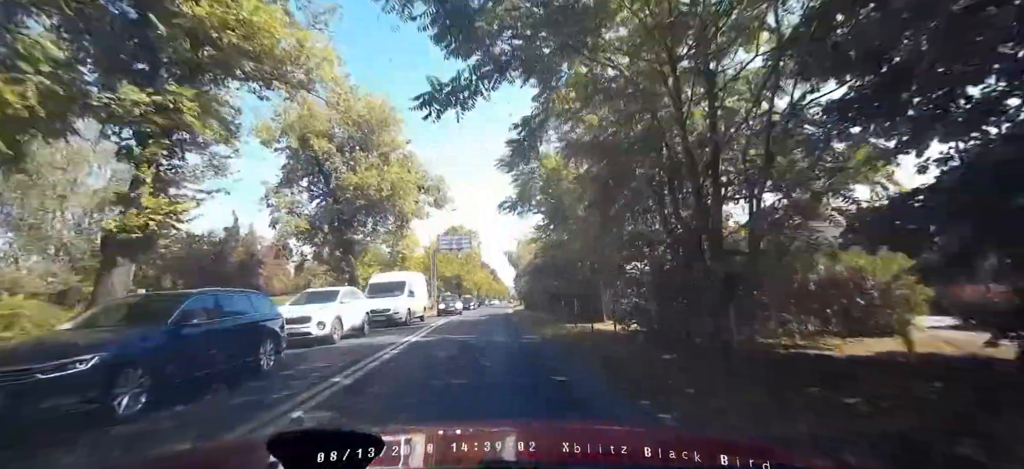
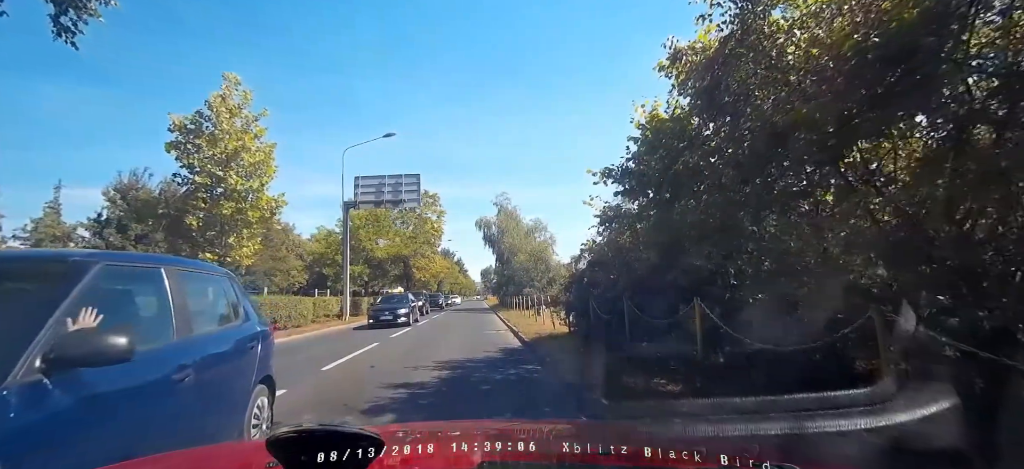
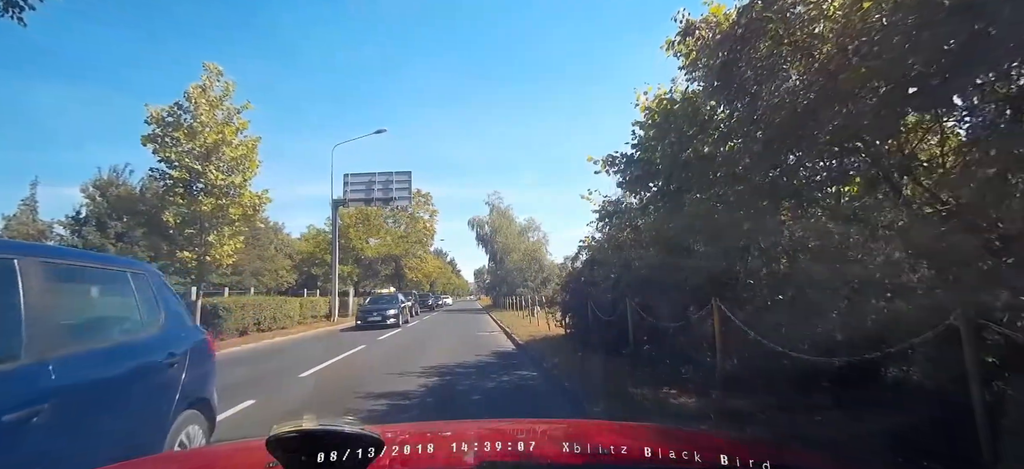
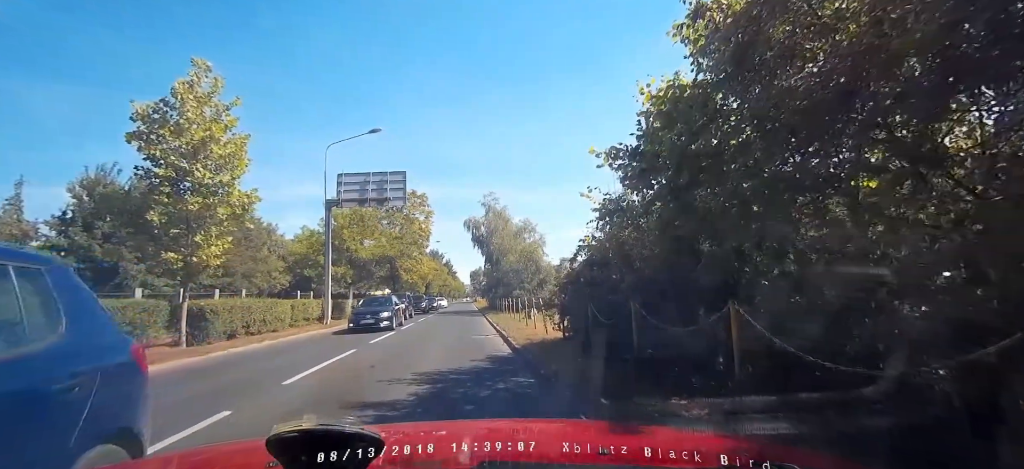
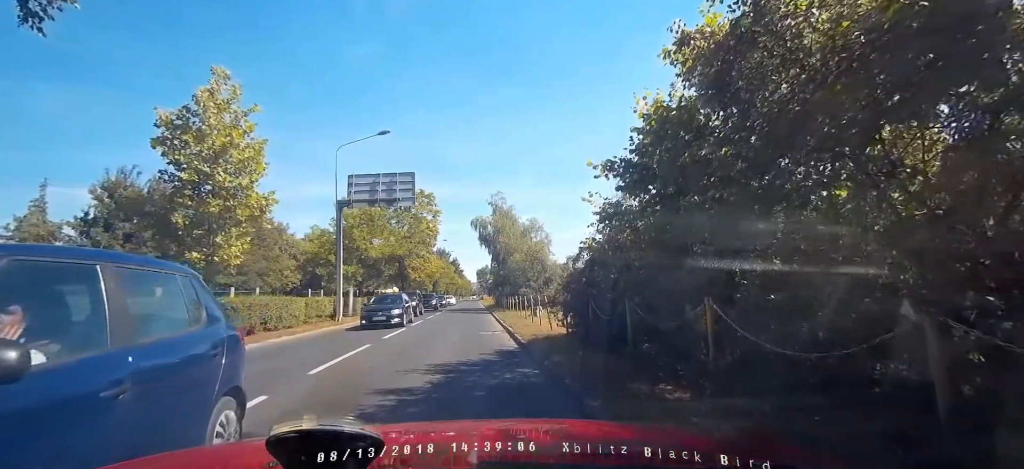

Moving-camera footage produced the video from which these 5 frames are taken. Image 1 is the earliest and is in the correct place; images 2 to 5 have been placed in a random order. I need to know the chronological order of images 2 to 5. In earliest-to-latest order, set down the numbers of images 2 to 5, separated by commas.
2, 5, 3, 4
